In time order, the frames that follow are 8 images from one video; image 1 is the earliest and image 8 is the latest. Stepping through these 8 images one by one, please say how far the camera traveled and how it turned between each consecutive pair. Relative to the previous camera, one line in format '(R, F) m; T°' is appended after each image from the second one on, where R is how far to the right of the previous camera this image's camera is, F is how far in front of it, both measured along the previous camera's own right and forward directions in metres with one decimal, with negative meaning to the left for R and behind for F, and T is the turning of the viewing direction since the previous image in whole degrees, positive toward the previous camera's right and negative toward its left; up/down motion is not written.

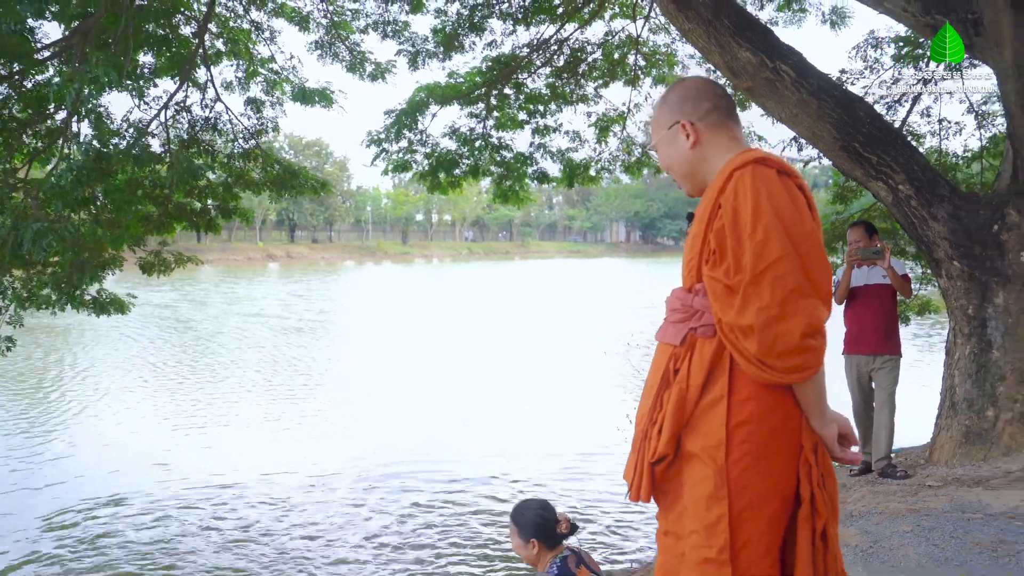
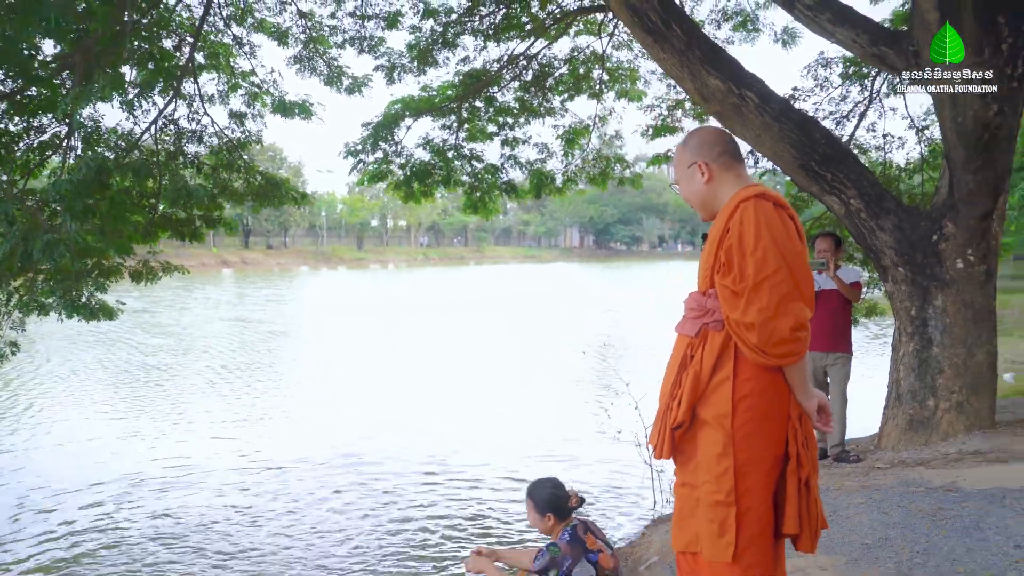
(-0.3, -0.5) m; +3°
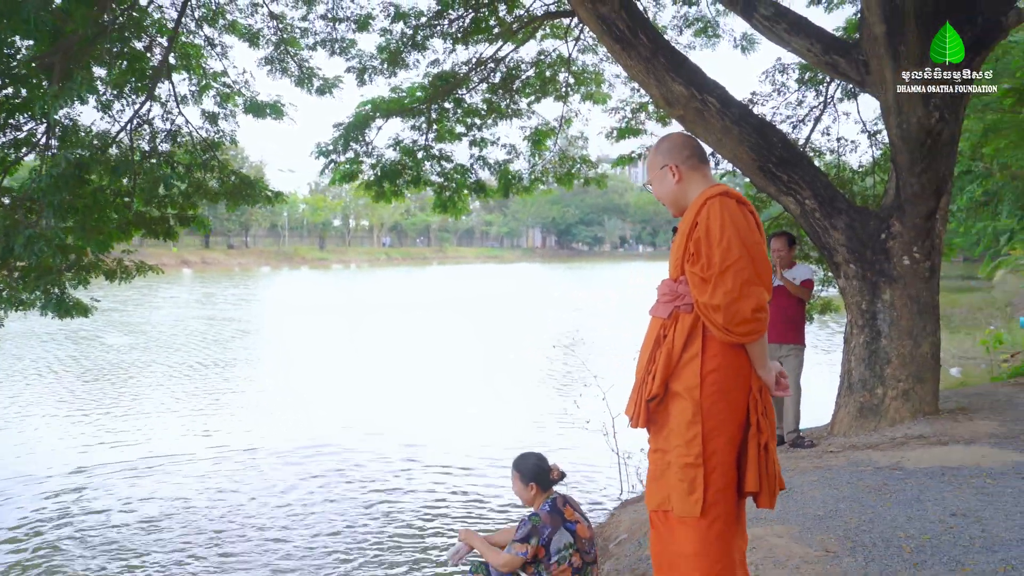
(-0.1, -0.3) m; +2°
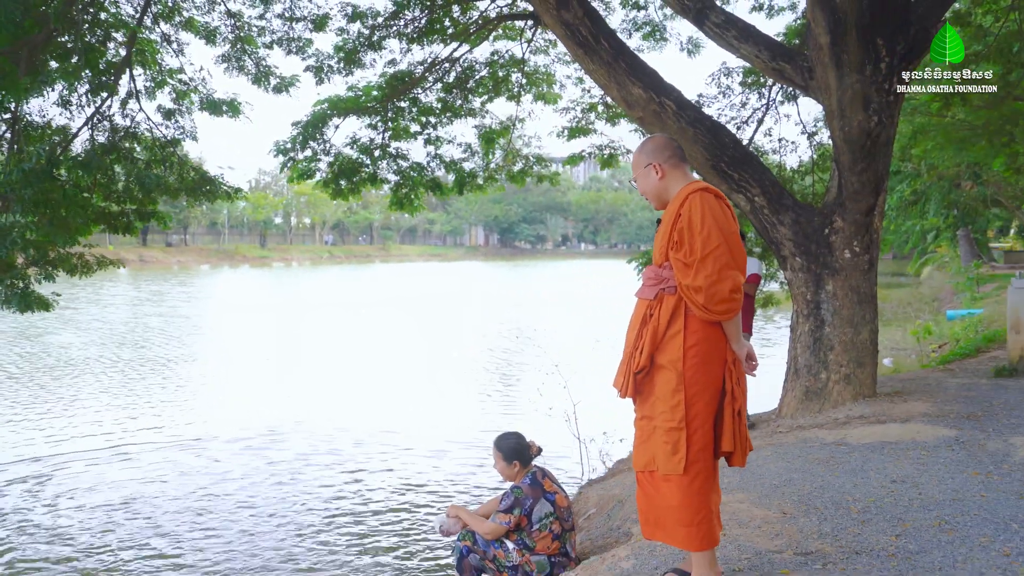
(-0.2, -0.3) m; +4°
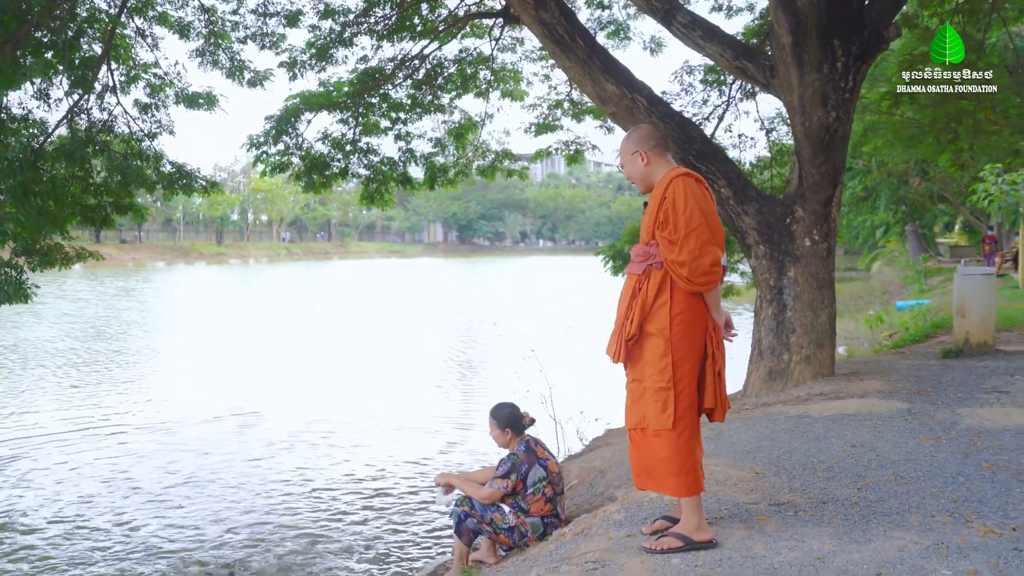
(-0.2, -0.3) m; +3°
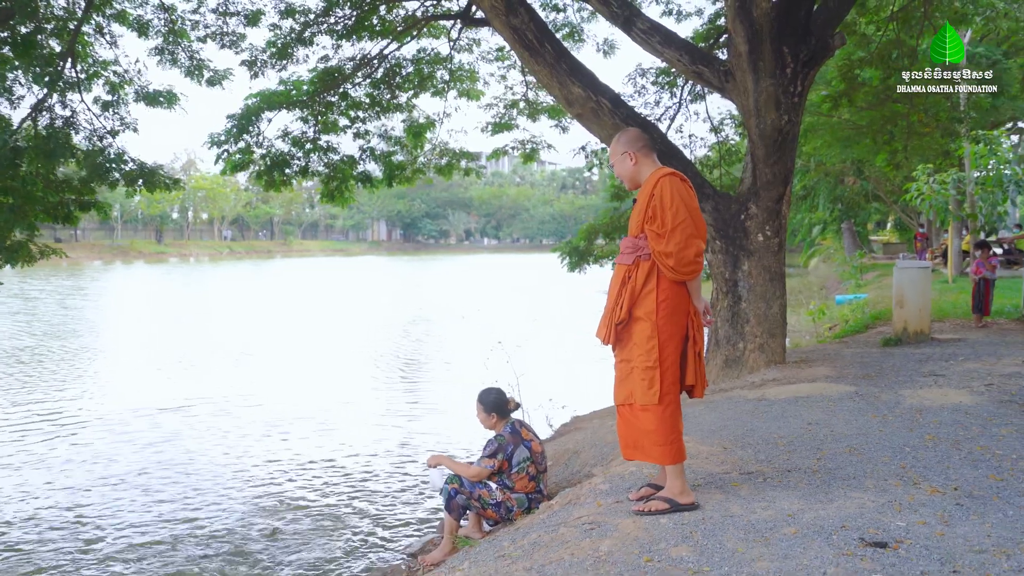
(-0.2, -0.3) m; +4°
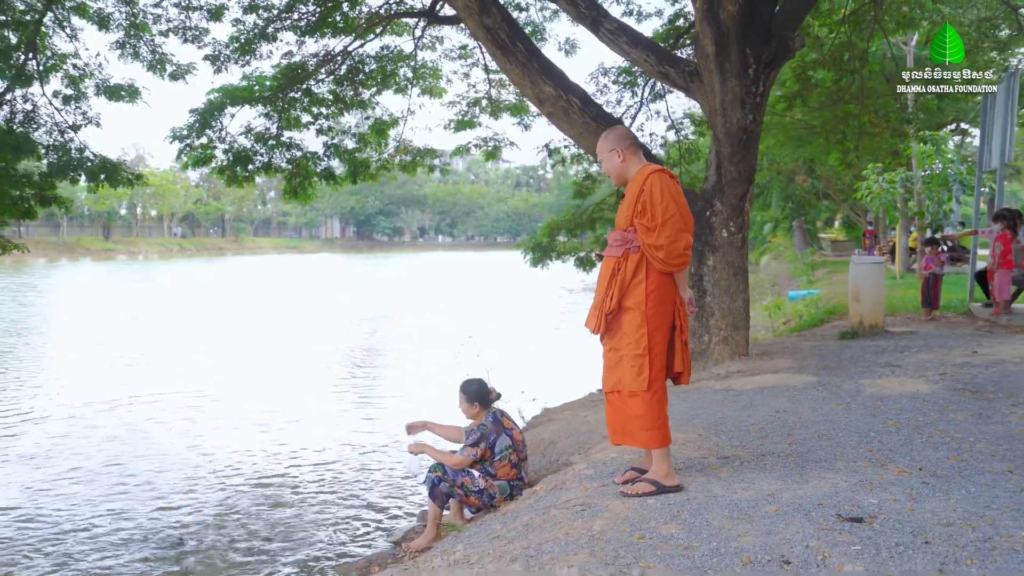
(-0.2, -0.1) m; +3°
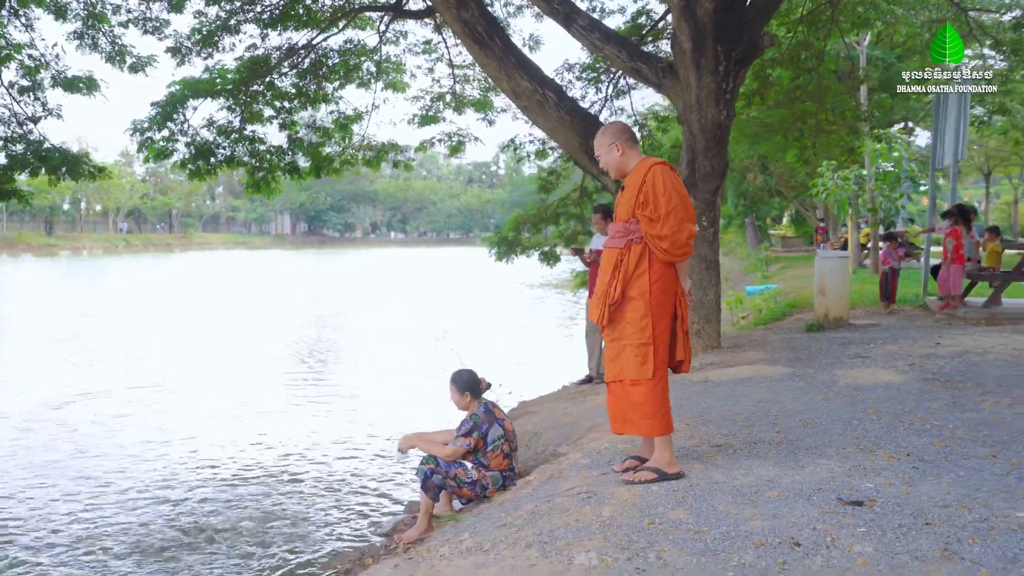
(-0.2, 0.0) m; +3°
